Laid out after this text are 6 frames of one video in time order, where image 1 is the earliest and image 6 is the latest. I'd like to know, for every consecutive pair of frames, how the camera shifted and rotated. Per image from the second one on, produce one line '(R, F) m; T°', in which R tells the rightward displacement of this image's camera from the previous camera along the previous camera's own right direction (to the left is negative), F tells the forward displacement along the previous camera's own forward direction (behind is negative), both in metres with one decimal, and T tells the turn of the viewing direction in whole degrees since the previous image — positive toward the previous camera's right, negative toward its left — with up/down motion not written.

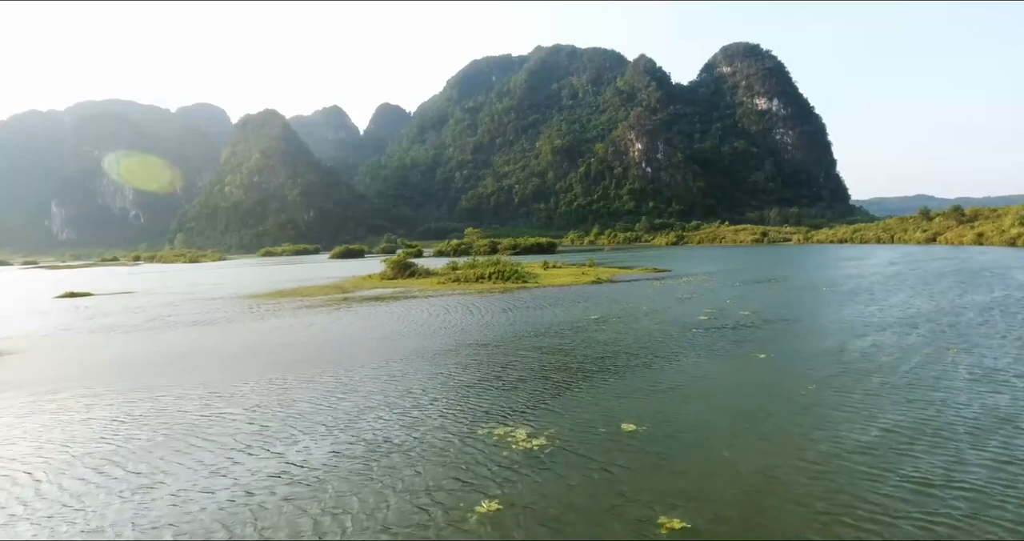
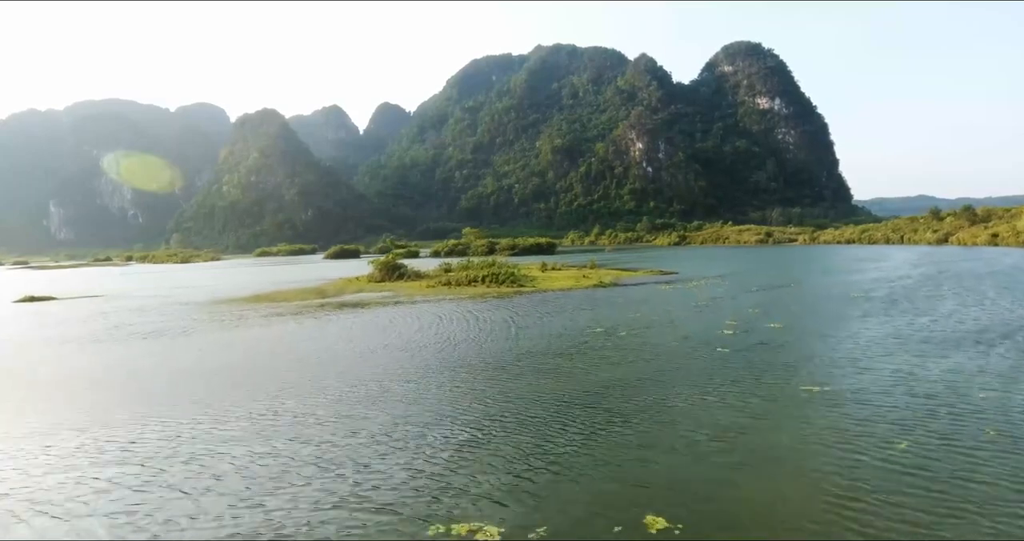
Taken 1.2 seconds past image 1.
(+0.3, +3.2) m; 0°
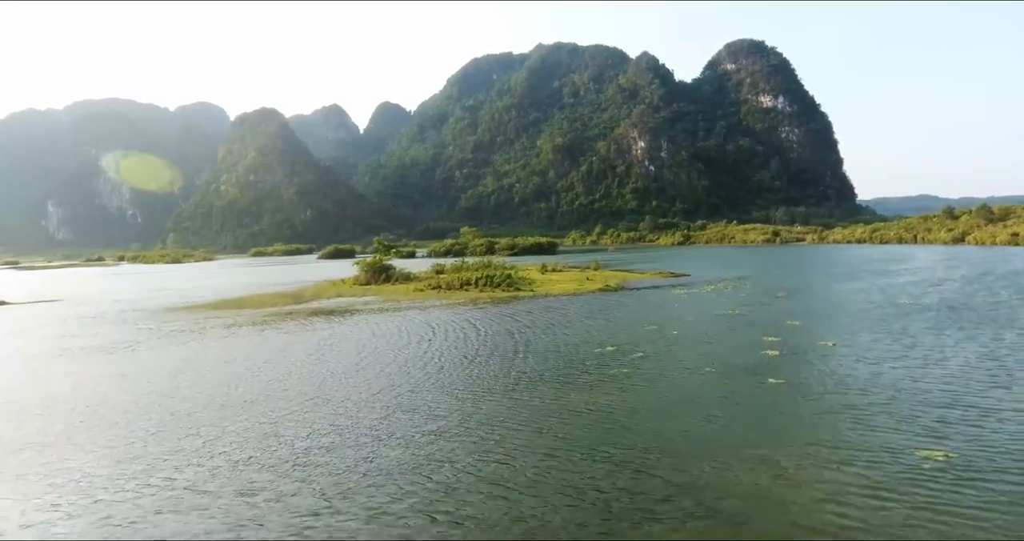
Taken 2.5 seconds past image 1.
(+0.2, +3.7) m; 0°
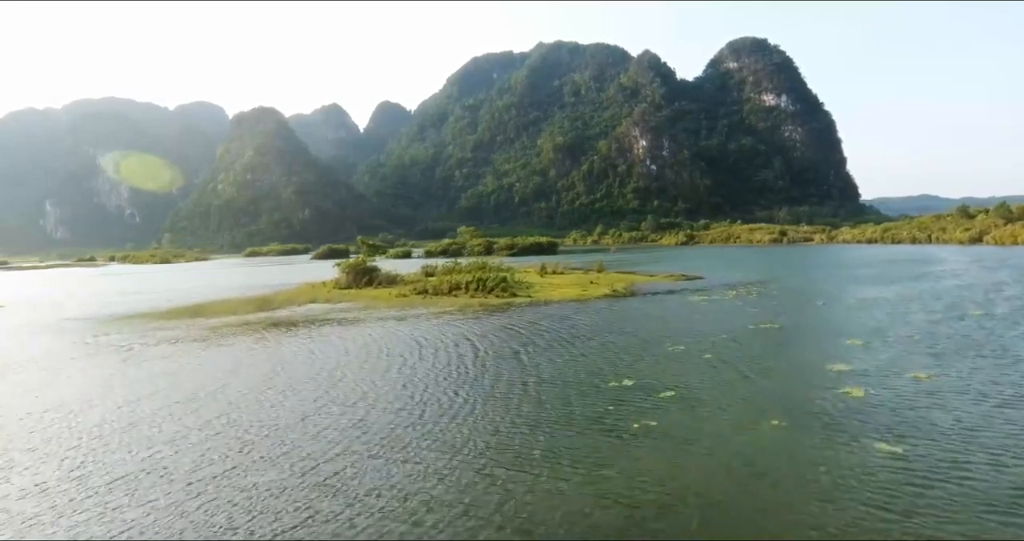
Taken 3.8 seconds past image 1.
(+0.3, +4.0) m; 0°
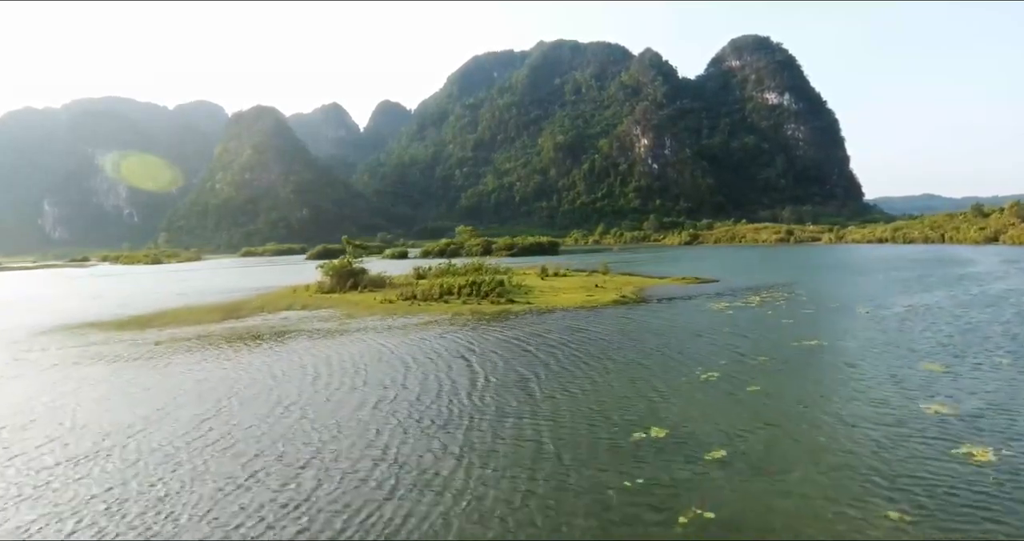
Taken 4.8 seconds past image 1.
(+0.1, +3.2) m; 0°
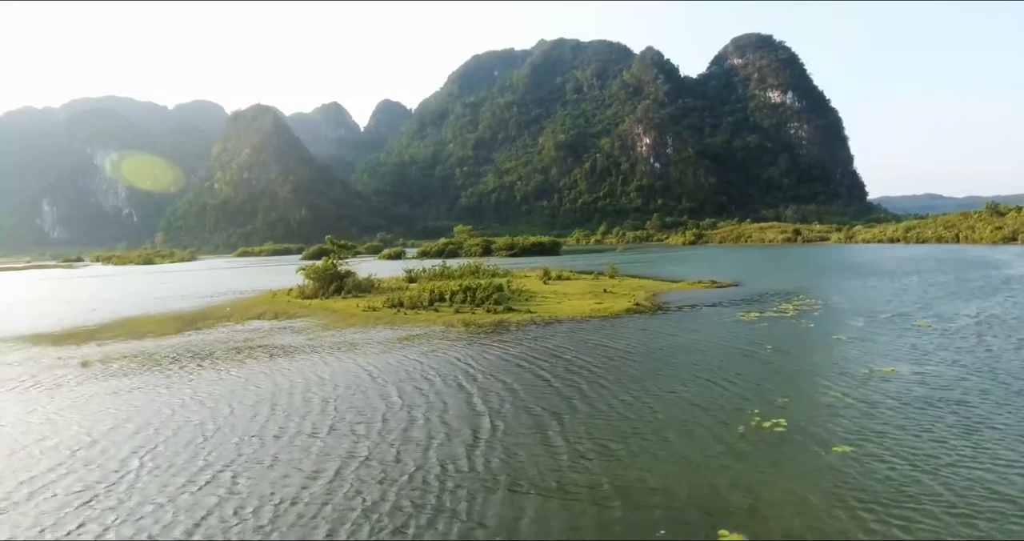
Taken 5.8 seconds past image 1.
(0.0, +3.3) m; 0°
